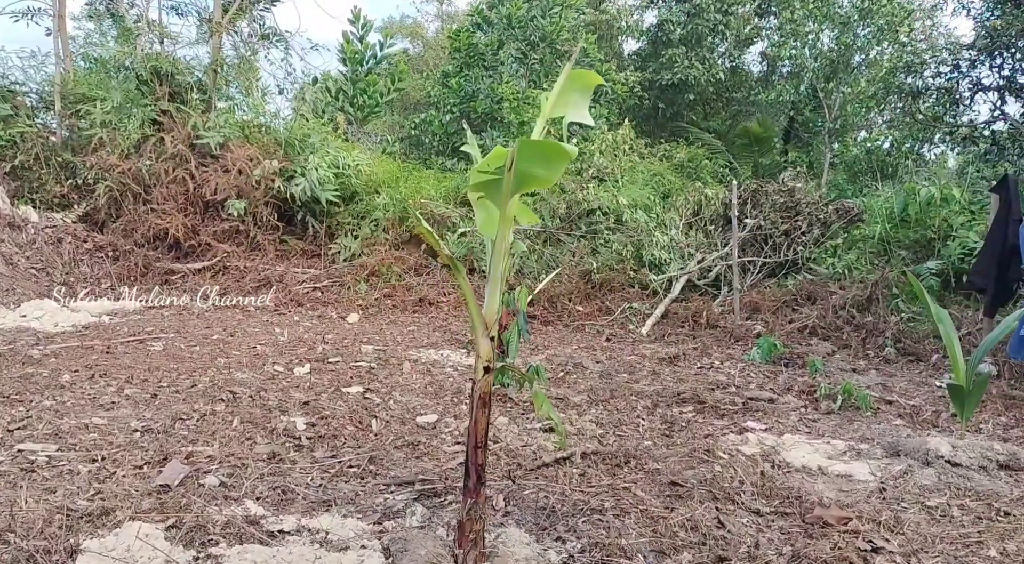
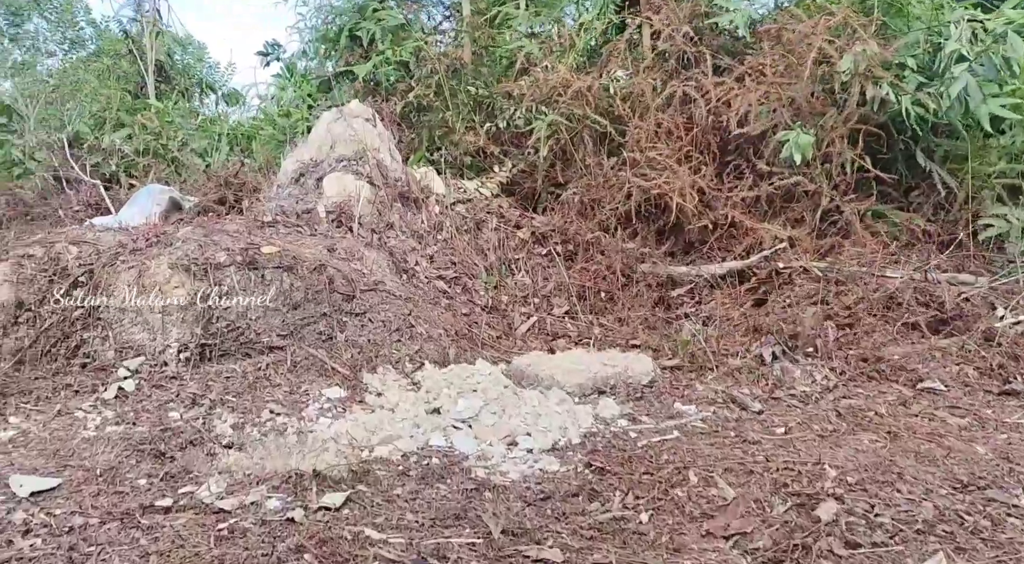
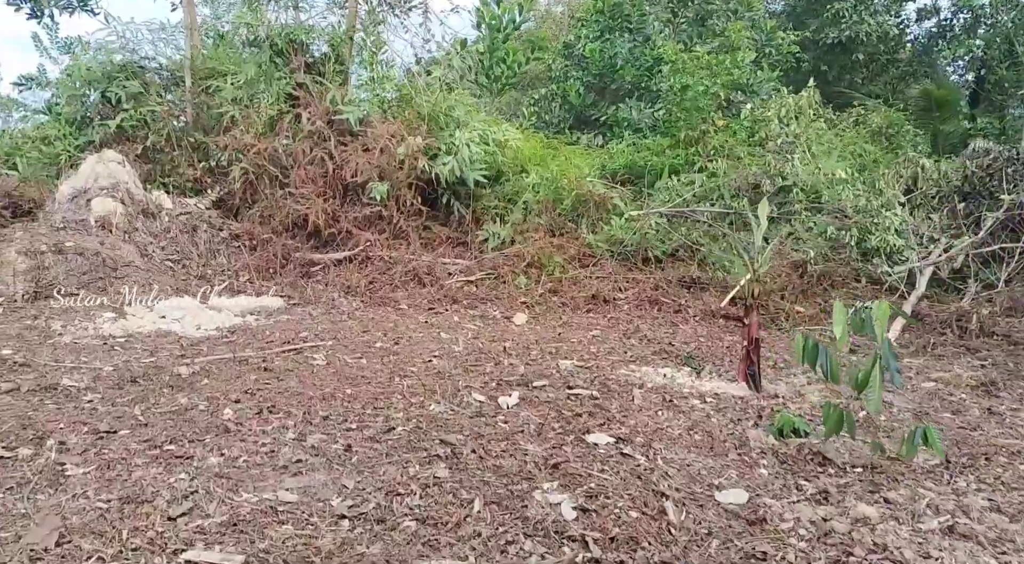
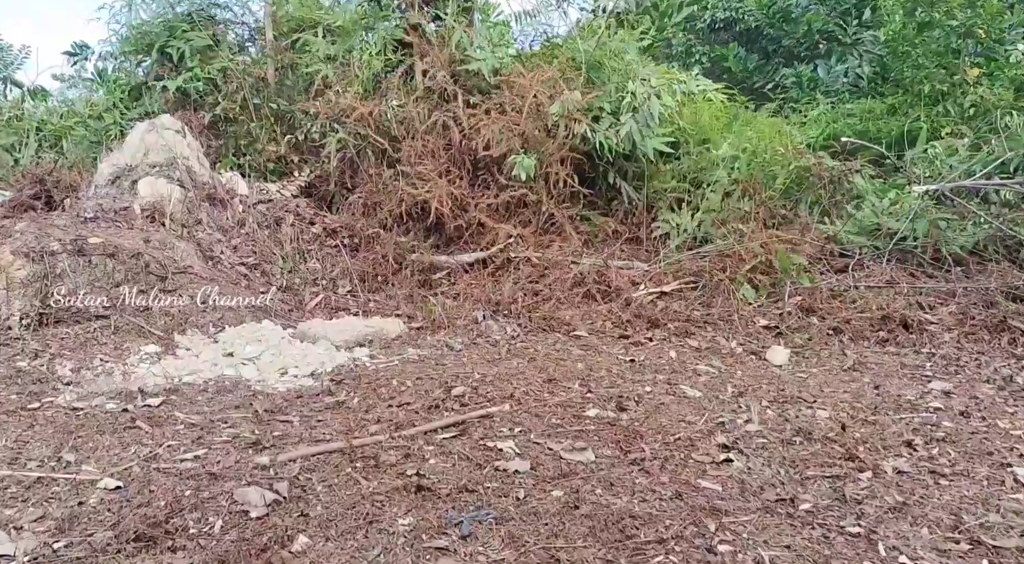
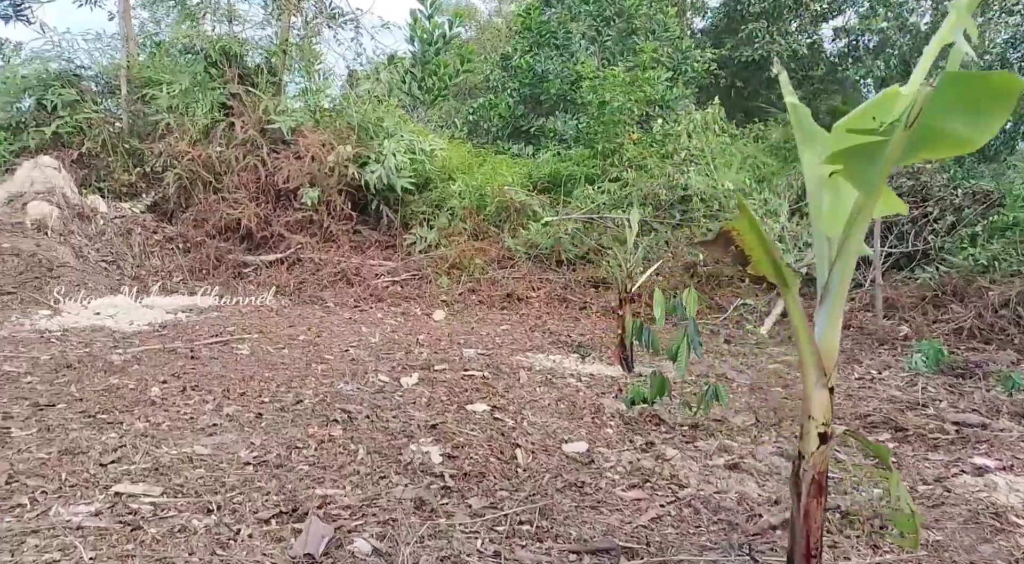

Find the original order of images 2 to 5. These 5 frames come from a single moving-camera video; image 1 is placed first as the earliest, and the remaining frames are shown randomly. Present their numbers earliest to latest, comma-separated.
5, 3, 4, 2
